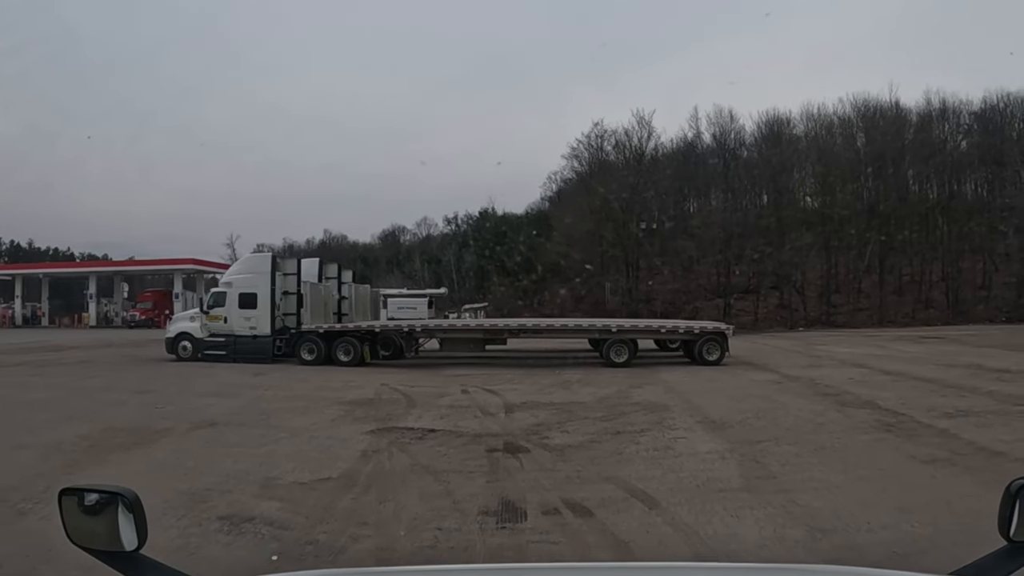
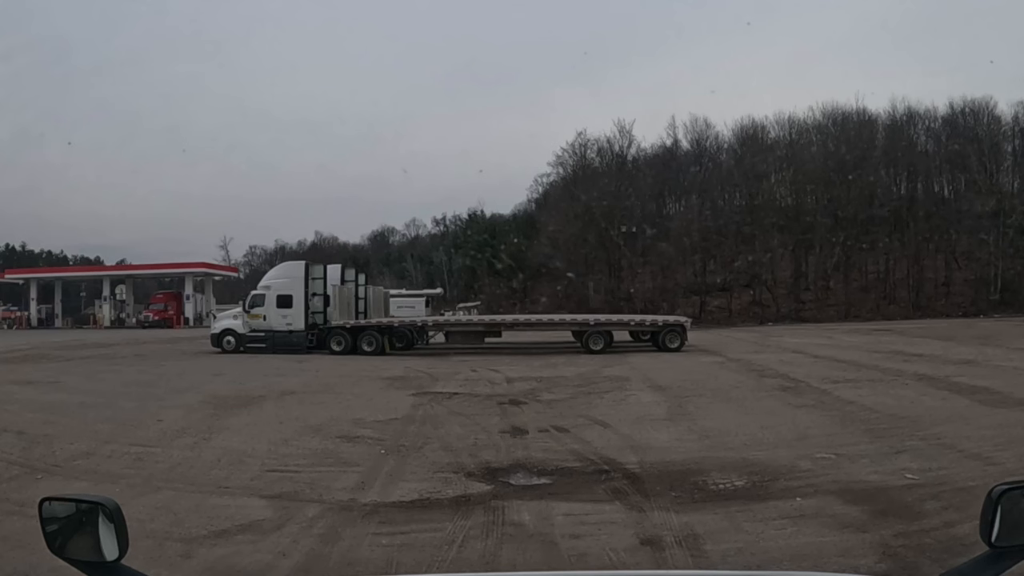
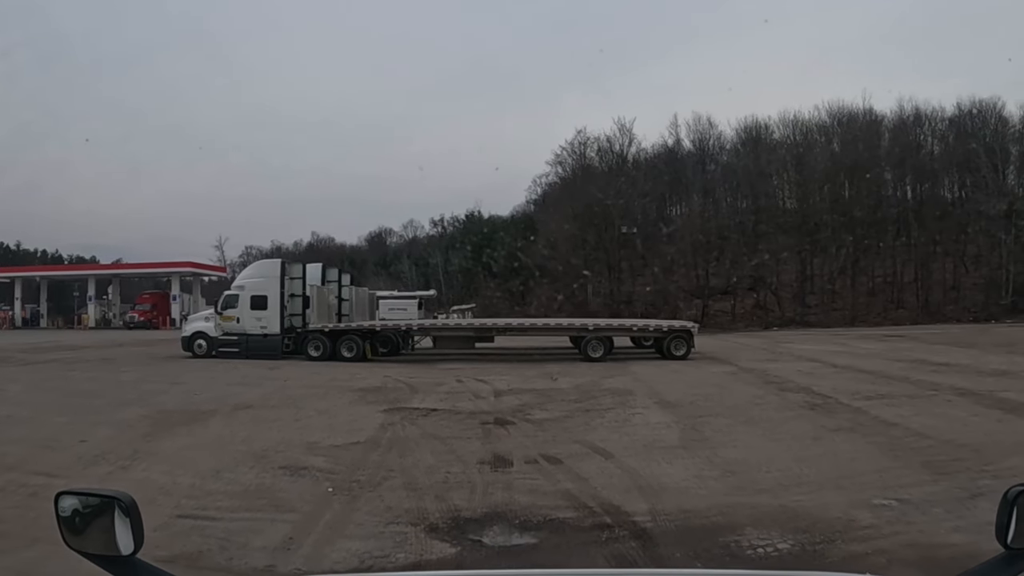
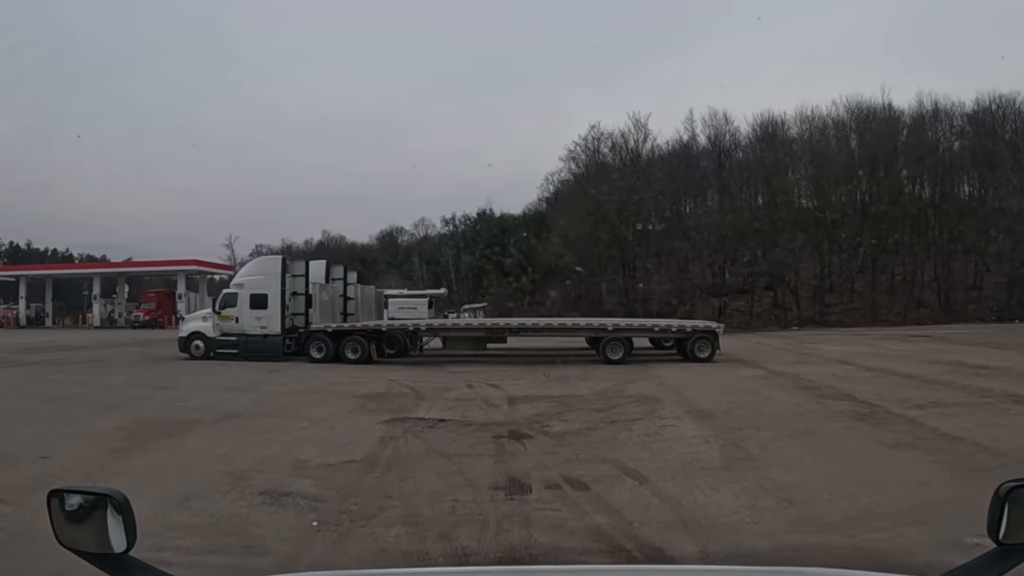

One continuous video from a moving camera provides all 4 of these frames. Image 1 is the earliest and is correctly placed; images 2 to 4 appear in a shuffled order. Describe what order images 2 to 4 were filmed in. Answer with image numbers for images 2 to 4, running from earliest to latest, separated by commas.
4, 3, 2
